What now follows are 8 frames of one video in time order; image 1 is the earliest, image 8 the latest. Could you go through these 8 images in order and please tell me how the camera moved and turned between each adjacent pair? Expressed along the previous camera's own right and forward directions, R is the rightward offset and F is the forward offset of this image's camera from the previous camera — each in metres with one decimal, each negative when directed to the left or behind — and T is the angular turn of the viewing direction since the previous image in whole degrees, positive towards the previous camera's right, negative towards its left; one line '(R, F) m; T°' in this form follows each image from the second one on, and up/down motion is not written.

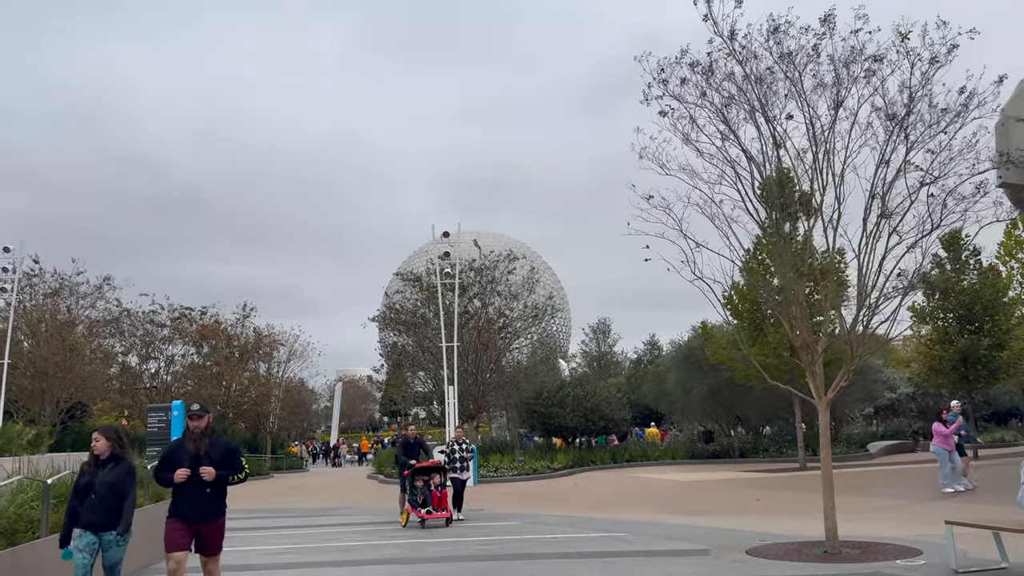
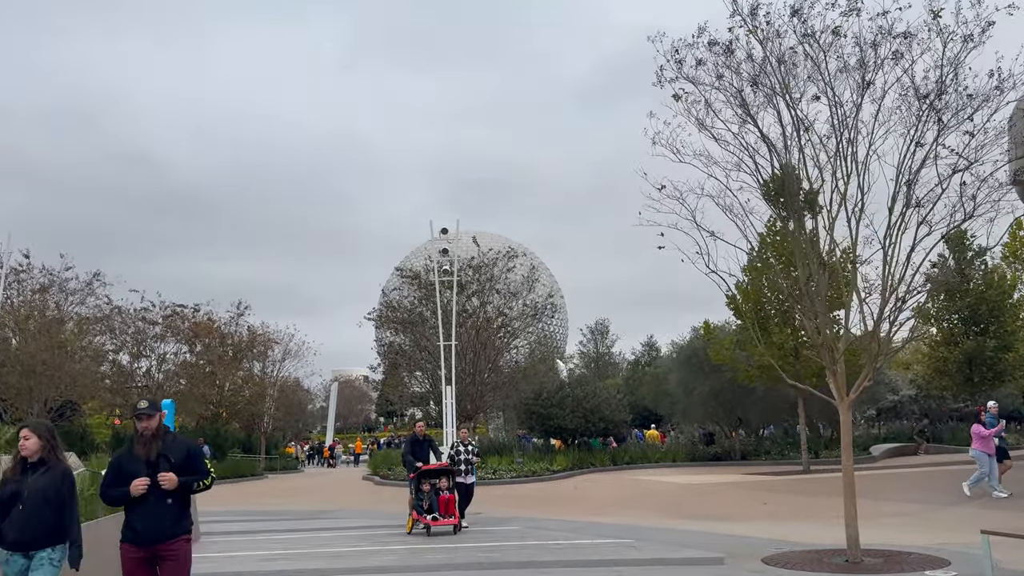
(-0.1, +0.5) m; 0°
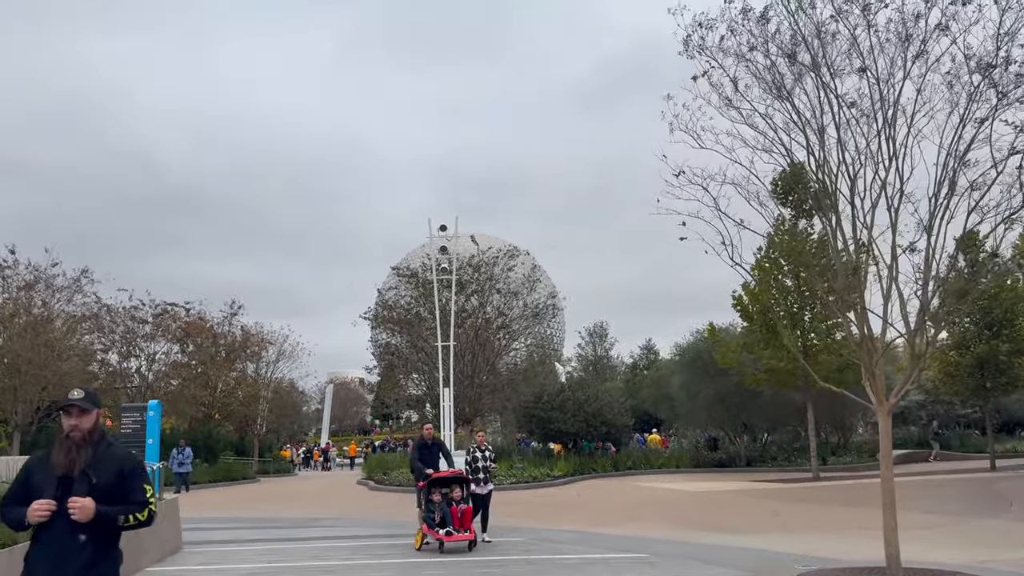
(-0.1, +0.8) m; 0°
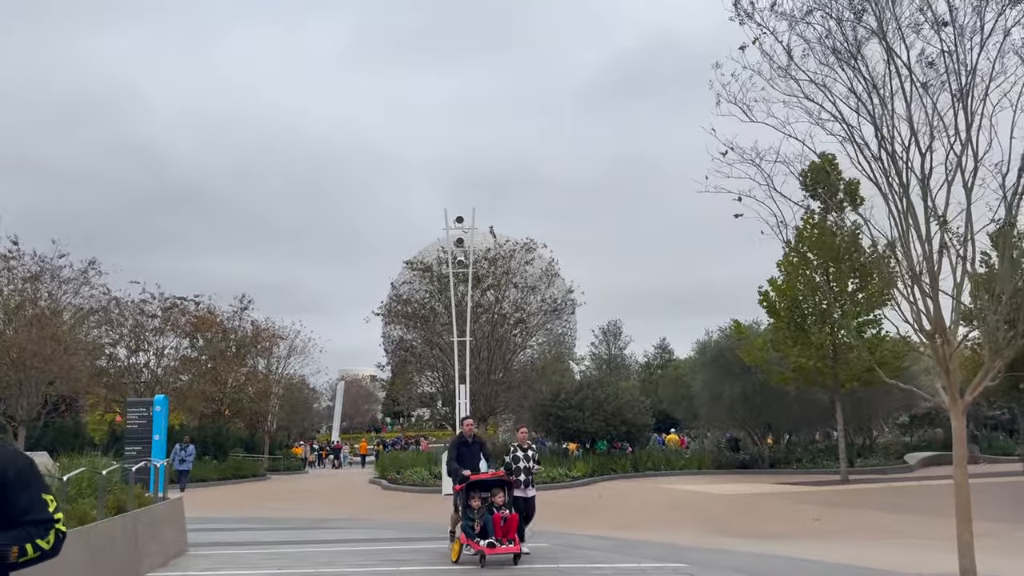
(-0.2, +0.8) m; -1°
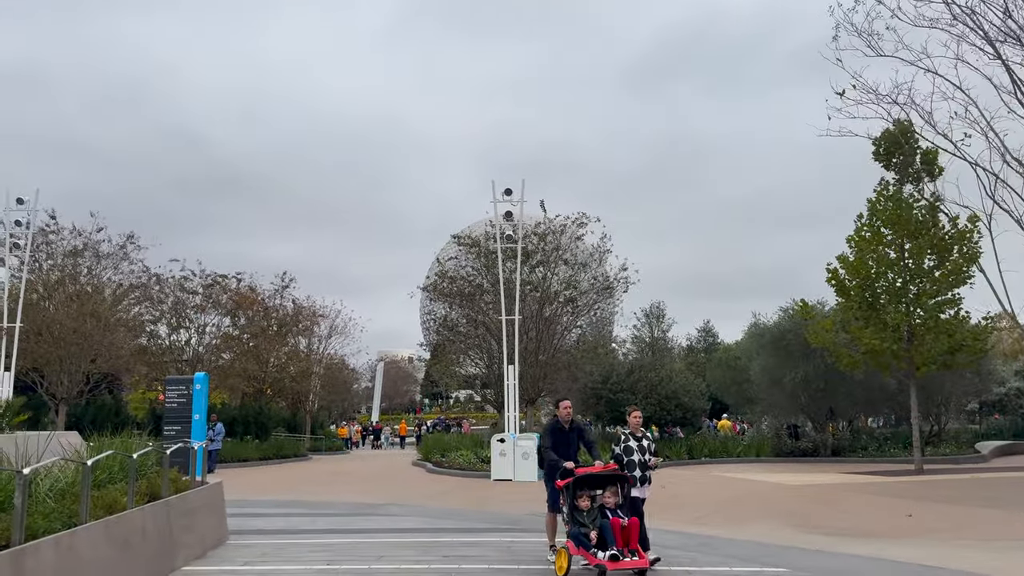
(-0.4, +1.1) m; -3°
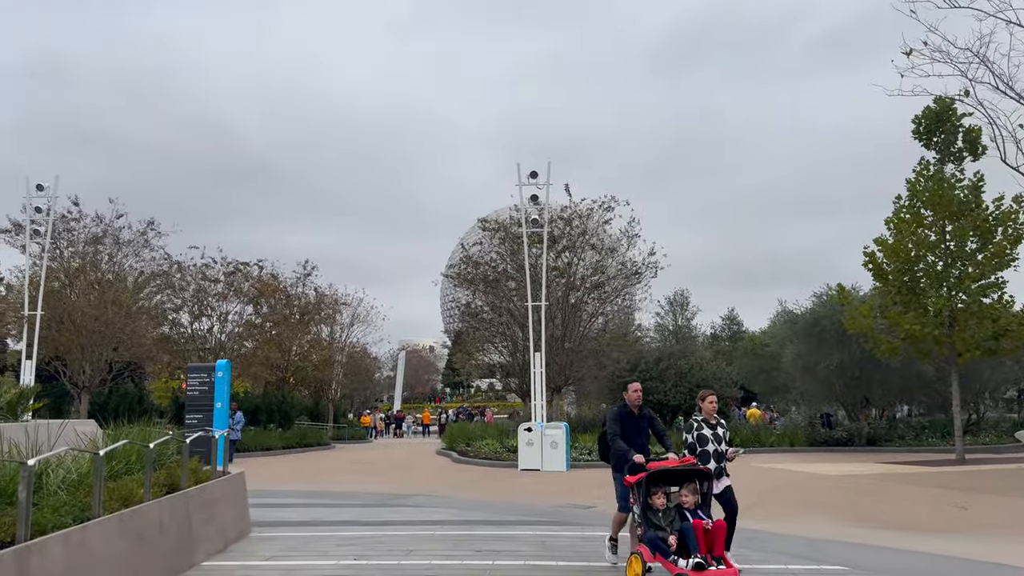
(-0.2, +0.5) m; -1°
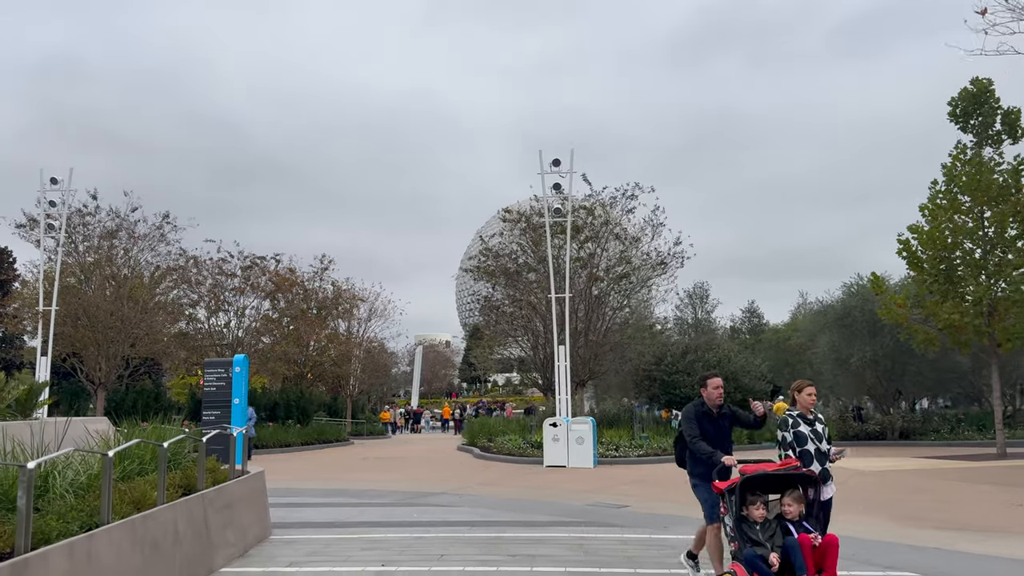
(-0.2, +0.6) m; -1°
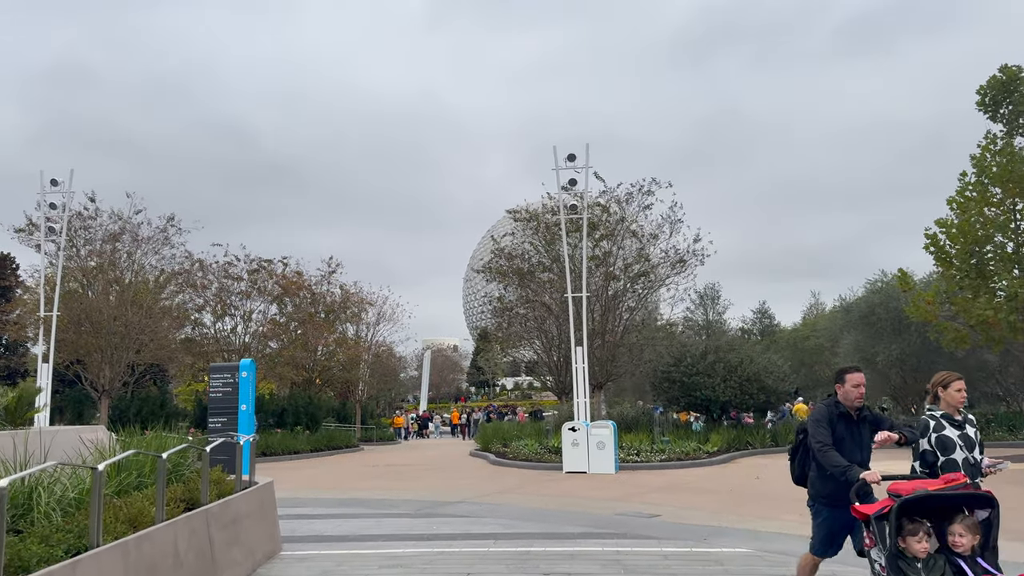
(-0.2, +0.7) m; 0°
